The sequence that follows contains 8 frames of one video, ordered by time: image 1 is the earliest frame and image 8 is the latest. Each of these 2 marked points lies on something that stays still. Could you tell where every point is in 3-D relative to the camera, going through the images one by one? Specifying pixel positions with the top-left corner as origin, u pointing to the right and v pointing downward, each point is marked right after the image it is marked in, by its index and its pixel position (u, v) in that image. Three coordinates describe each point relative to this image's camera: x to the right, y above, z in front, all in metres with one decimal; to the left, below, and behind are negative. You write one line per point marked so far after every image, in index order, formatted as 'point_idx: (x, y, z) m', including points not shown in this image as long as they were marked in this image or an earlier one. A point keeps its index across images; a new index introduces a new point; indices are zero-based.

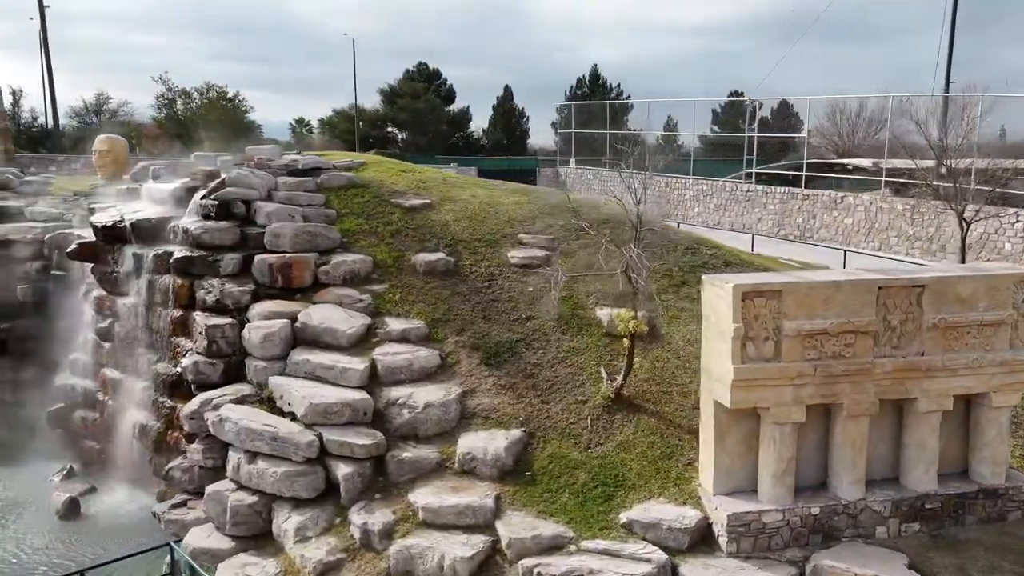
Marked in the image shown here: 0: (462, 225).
0: (-0.6, +0.8, +9.3) m
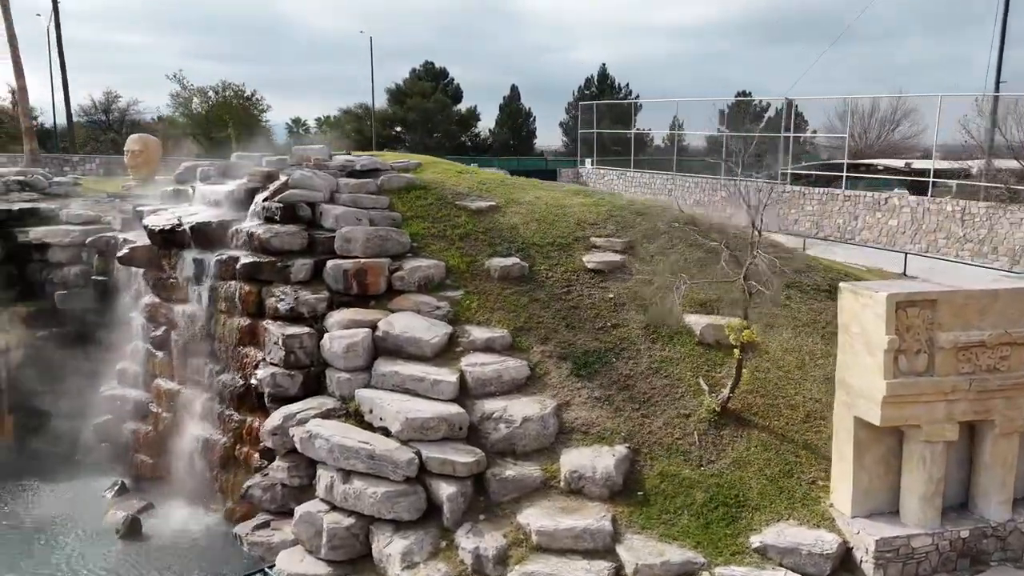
0: (+0.2, +0.7, +8.9) m
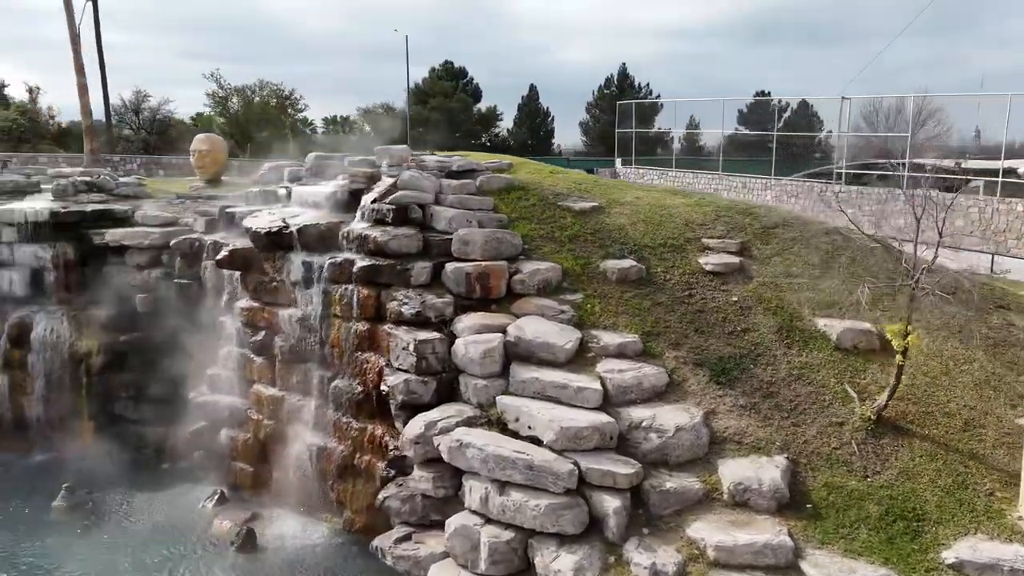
0: (+1.5, +0.7, +8.7) m
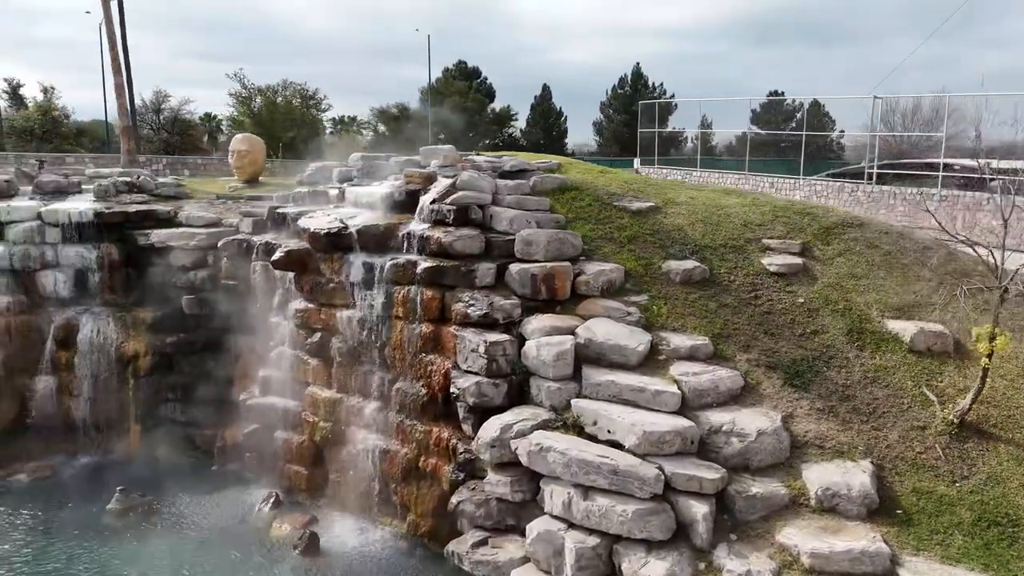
0: (+2.2, +0.7, +8.6) m
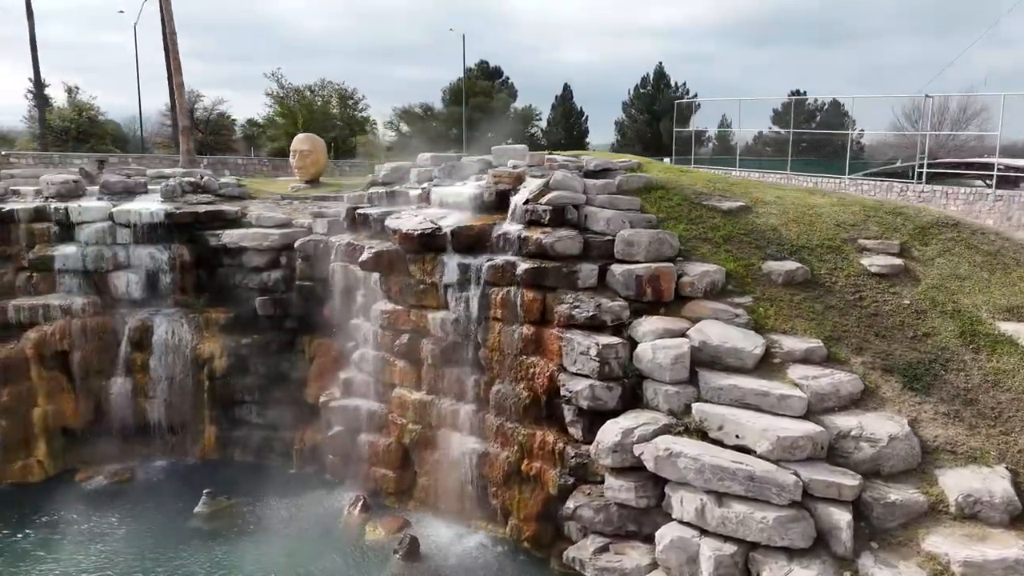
0: (+3.2, +0.7, +8.4) m
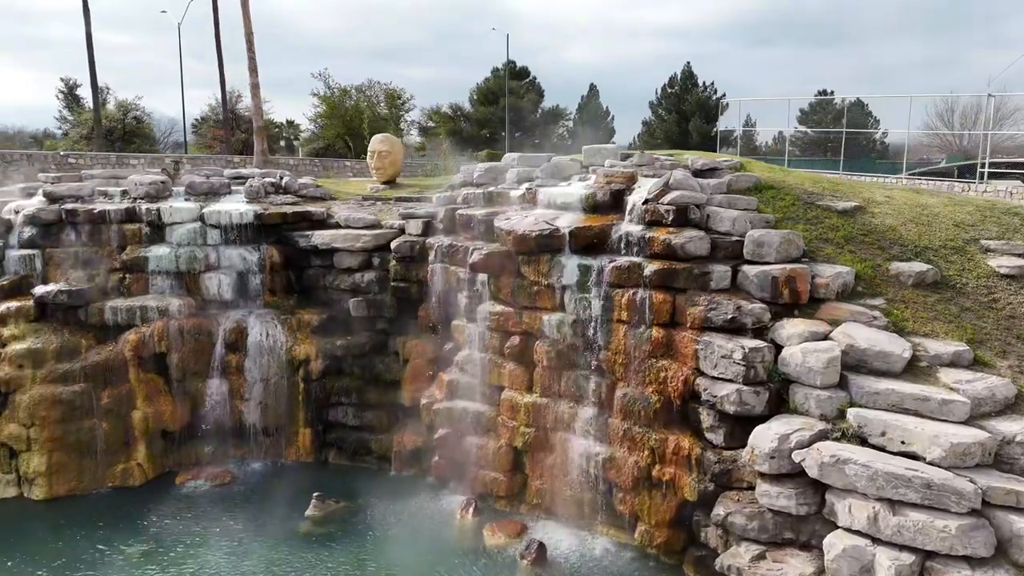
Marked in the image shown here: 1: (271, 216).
0: (+4.5, +0.7, +8.3) m
1: (-3.4, +1.0, +10.3) m
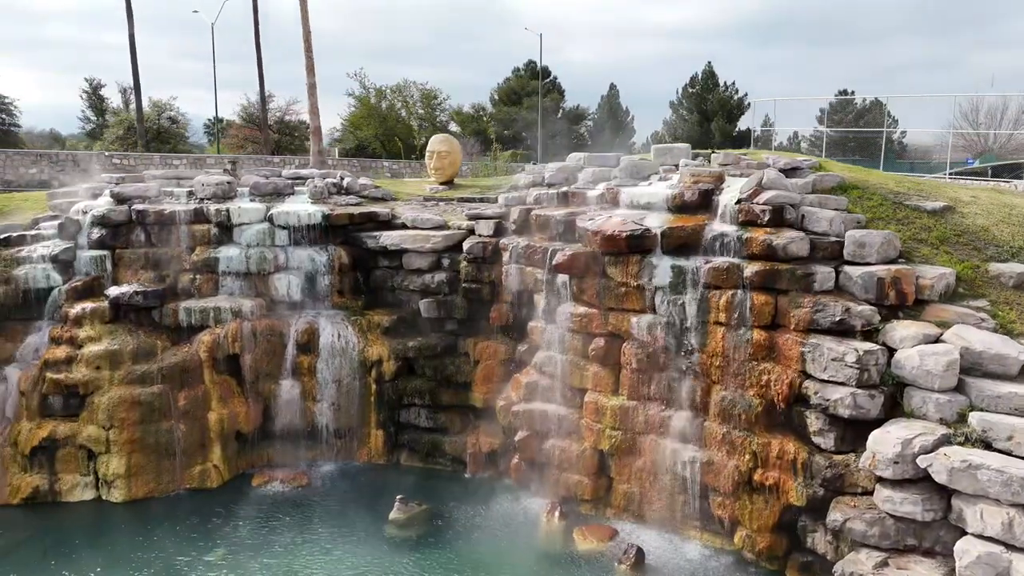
0: (+5.5, +0.6, +8.2) m
1: (-2.4, +1.0, +10.3) m
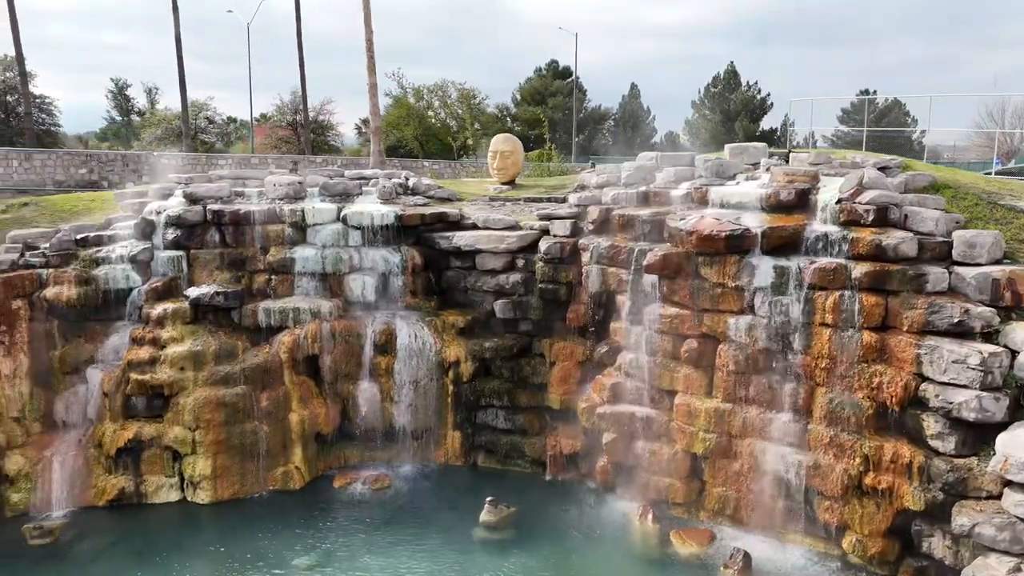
0: (+6.5, +0.6, +8.0) m
1: (-1.4, +1.0, +10.2) m
